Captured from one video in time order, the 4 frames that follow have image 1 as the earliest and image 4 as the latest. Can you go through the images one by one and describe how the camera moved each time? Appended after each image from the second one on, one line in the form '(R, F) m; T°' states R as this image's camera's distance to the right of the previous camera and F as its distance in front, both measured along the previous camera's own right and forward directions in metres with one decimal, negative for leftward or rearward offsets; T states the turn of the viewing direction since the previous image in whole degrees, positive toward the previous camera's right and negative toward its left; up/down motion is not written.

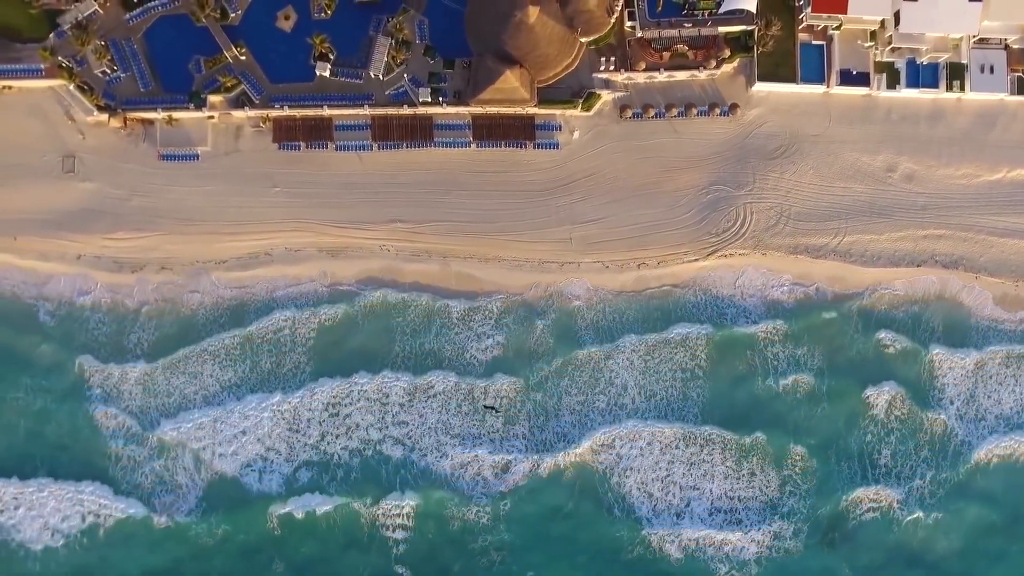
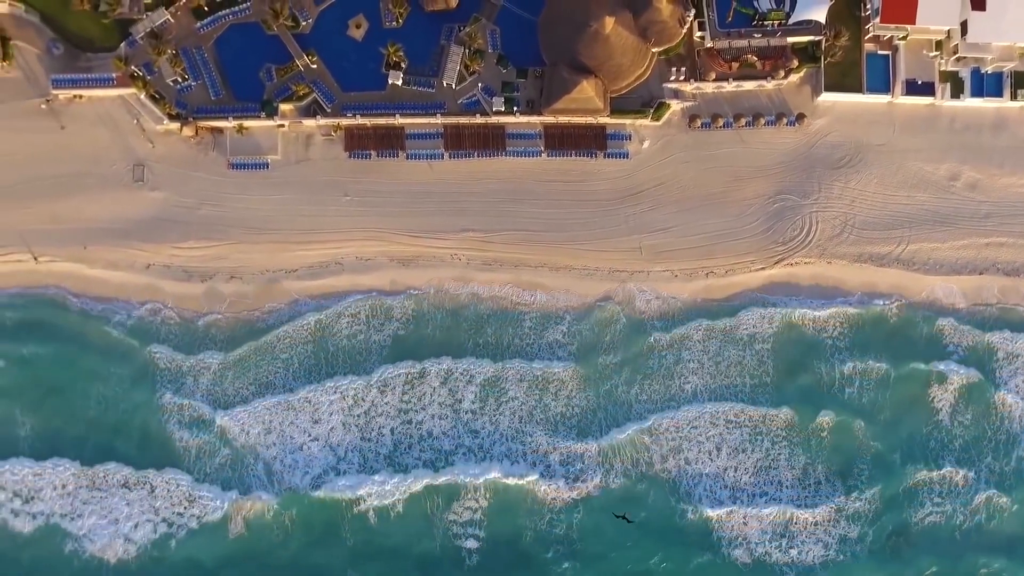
(-3.6, -0.1) m; 0°
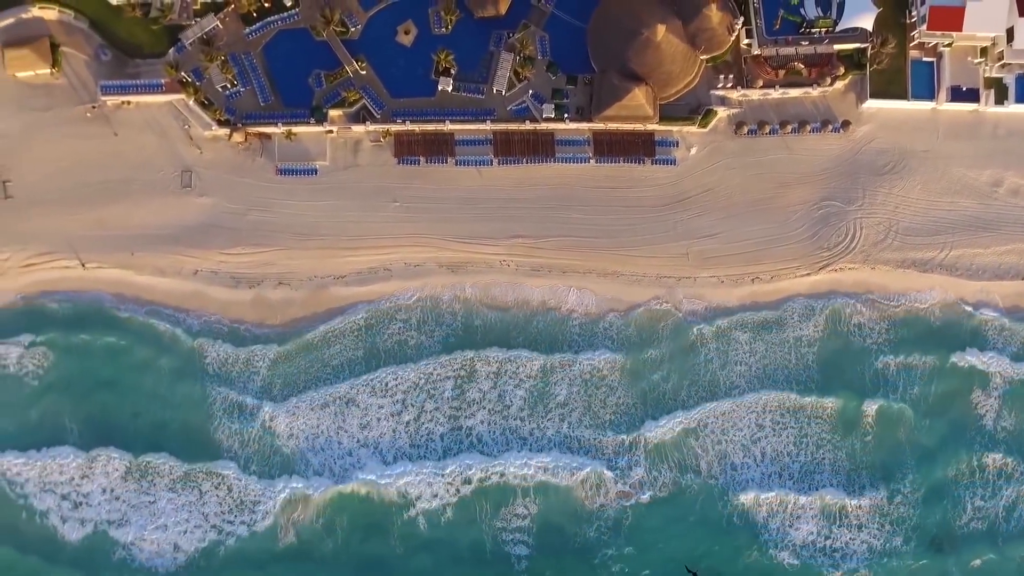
(-2.4, 0.0) m; 0°
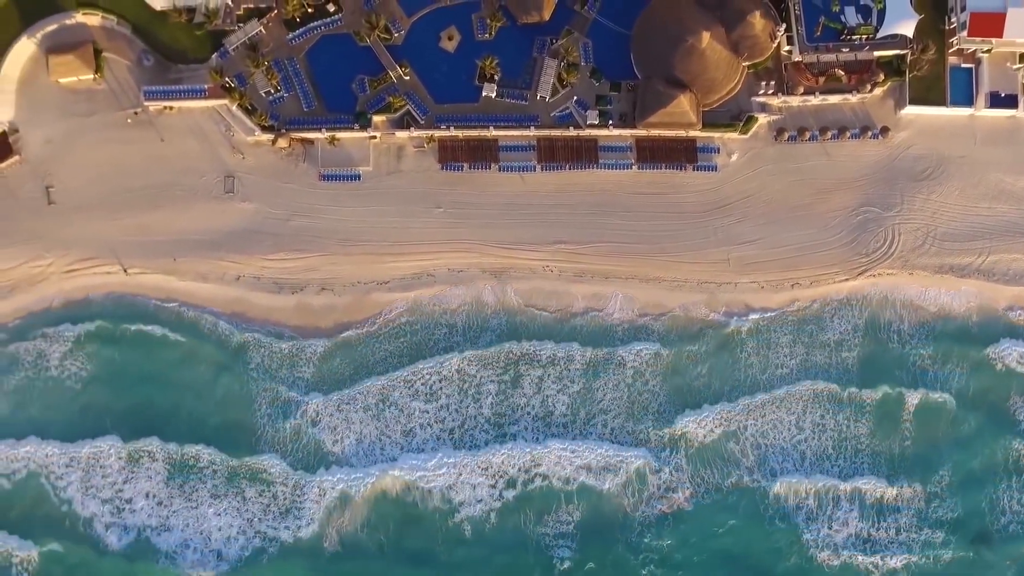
(-2.2, 0.0) m; 0°
